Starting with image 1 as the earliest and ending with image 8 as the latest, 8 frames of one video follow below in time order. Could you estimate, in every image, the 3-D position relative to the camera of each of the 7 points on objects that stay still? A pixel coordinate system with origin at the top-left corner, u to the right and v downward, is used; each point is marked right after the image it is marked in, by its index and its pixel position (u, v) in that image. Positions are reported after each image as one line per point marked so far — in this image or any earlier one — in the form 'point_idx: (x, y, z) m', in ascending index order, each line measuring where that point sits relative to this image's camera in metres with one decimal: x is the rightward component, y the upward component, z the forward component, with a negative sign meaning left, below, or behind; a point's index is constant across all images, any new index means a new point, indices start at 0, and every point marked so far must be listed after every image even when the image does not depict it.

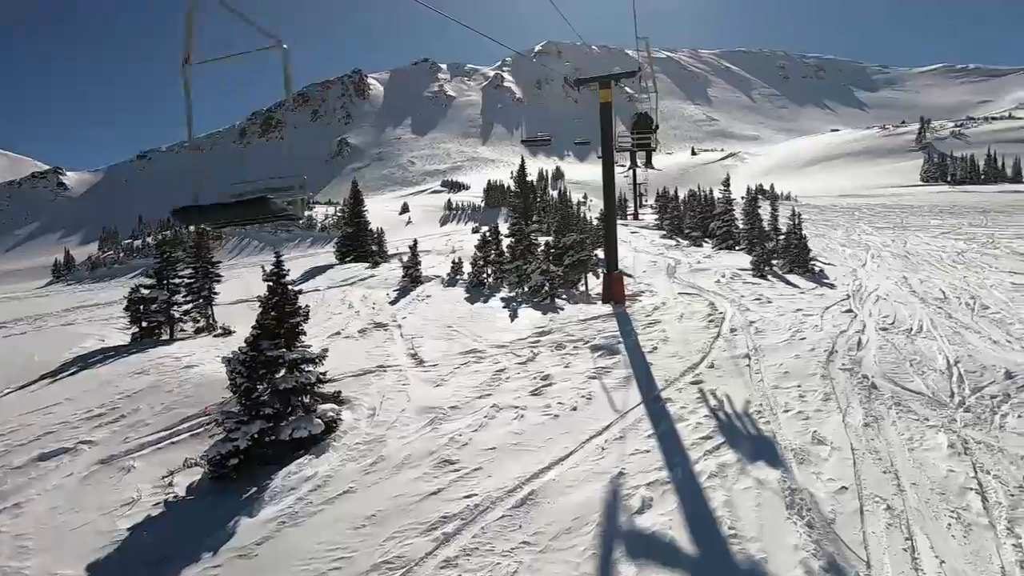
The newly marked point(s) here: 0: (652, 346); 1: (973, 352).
0: (+5.3, -2.2, +18.7) m
1: (+13.9, -2.1, +14.8) m
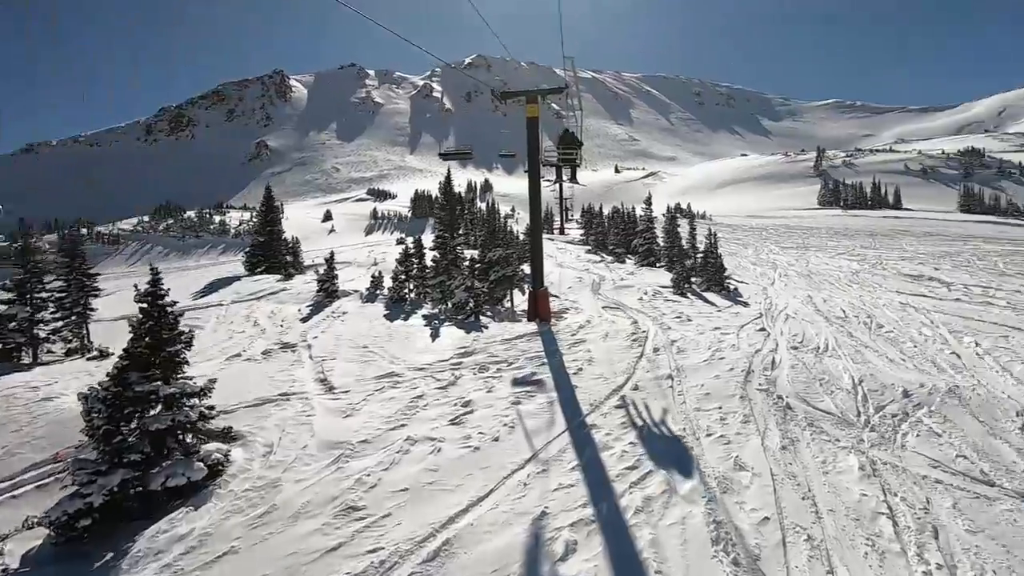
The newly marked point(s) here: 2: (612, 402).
0: (+2.4, -2.9, +18.1) m
1: (+11.5, -2.7, +15.5) m
2: (+3.1, -3.5, +15.4) m
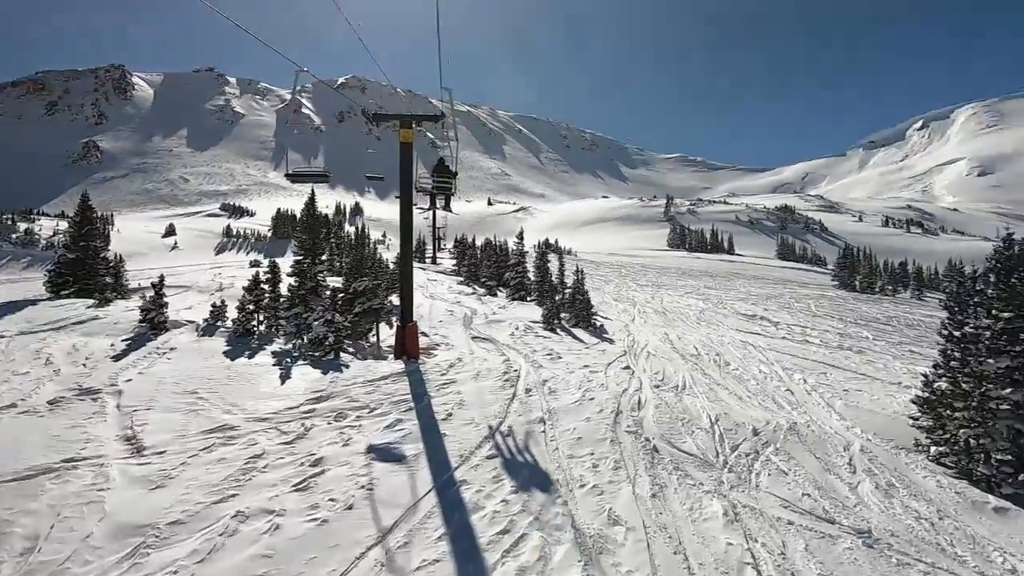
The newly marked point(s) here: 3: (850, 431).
0: (-2.2, -4.2, +16.7) m
1: (+7.2, -4.1, +16.6) m
2: (-0.8, -4.7, +14.2) m
3: (+10.2, -4.3, +14.8) m
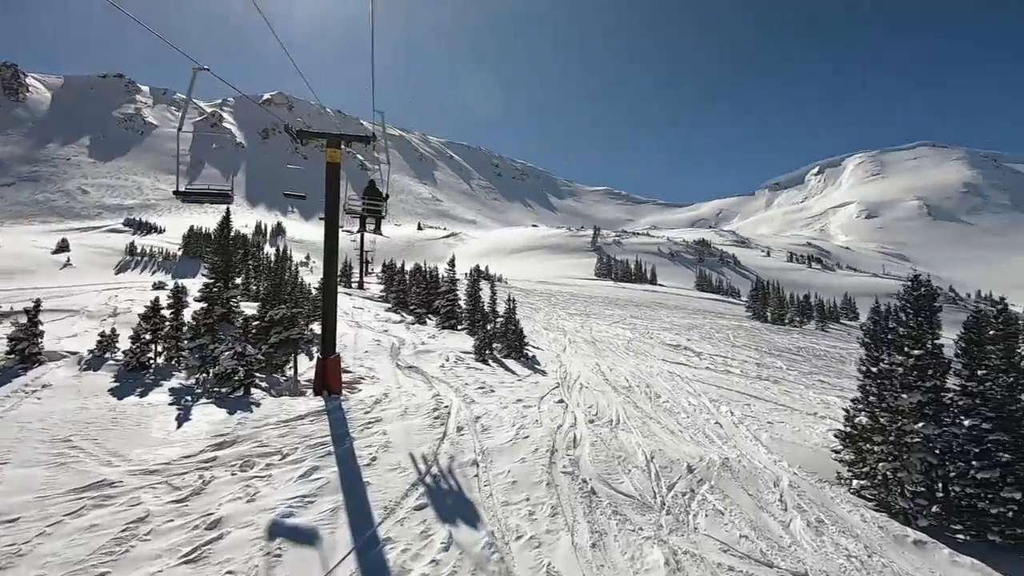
0: (-4.4, -5.2, +15.3) m
1: (+5.0, -5.3, +16.4) m
2: (-2.7, -5.6, +13.0) m
3: (+8.2, -5.4, +15.2) m
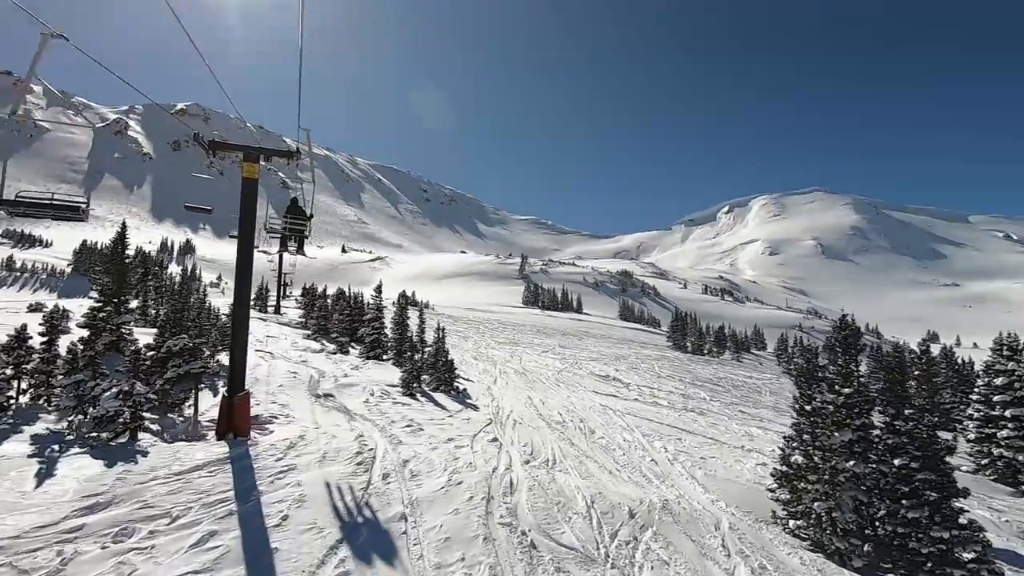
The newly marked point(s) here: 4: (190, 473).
0: (-6.3, -6.1, +13.4) m
1: (+2.8, -6.5, +15.8) m
2: (-4.2, -6.4, +11.3) m
3: (+6.2, -6.6, +15.0) m
4: (-10.1, -5.8, +15.5) m
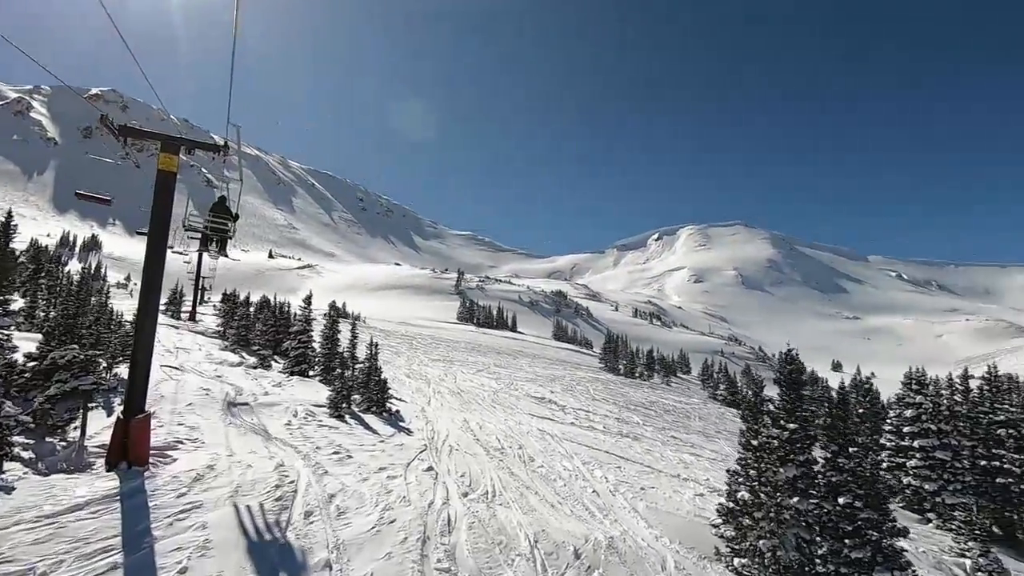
0: (-7.7, -6.4, +11.4) m
1: (+1.0, -7.2, +15.0) m
2: (-5.5, -6.8, +9.6) m
3: (+4.4, -7.5, +14.7) m
4: (-11.8, -6.0, +13.0) m
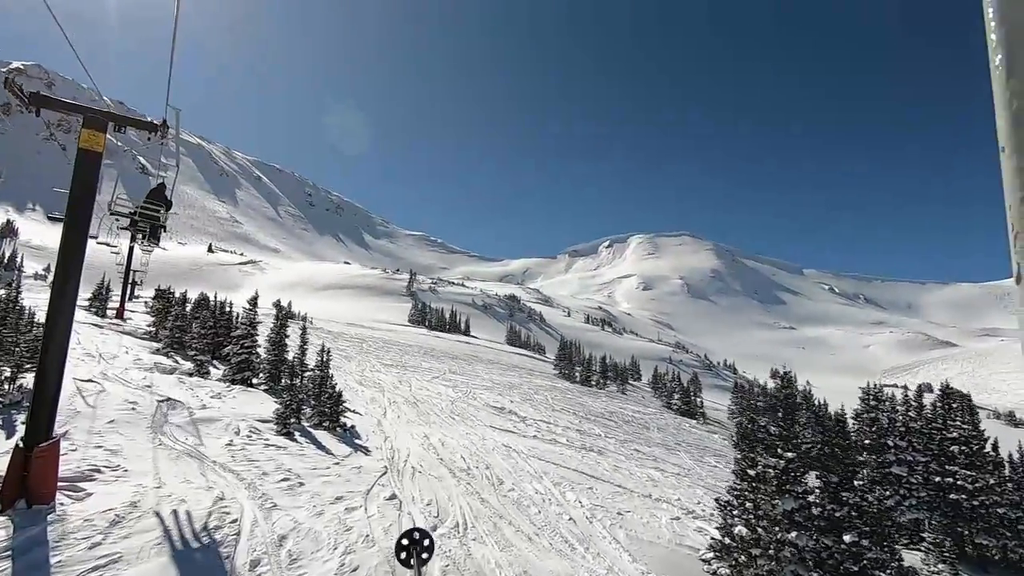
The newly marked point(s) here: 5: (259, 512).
0: (-7.9, -6.6, +9.2) m
1: (+0.4, -7.7, +13.6) m
2: (-5.5, -7.0, +7.6) m
3: (+3.8, -8.0, +13.5) m
4: (-12.1, -6.0, +10.4) m
5: (-7.5, -6.7, +14.7) m
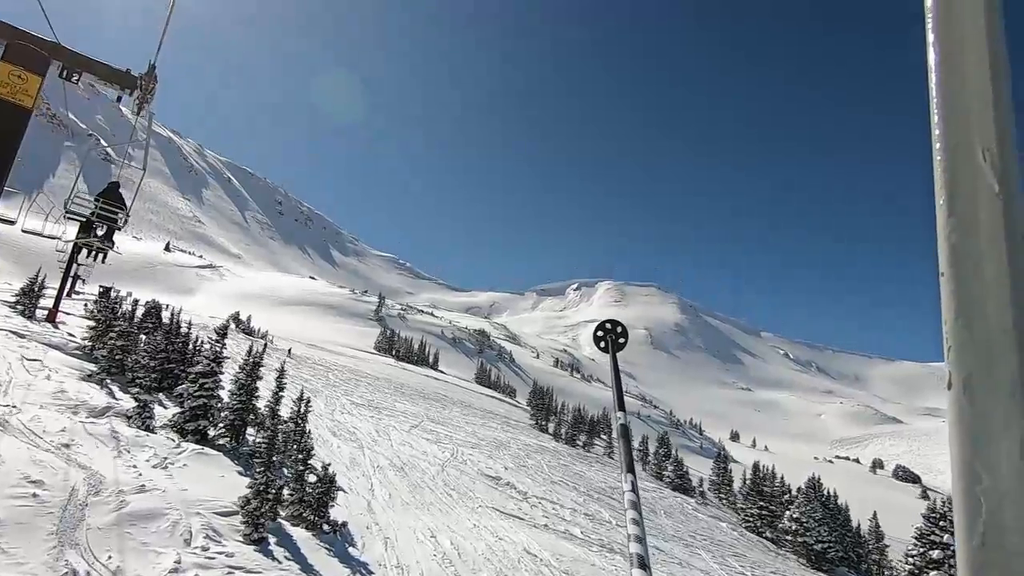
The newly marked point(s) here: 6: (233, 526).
0: (-4.8, -7.6, +2.8) m
1: (+3.0, -9.9, +7.7) m
2: (-2.3, -8.1, +1.4) m
3: (+6.3, -10.6, +7.8) m
4: (-9.0, -6.7, +3.8) m
5: (-4.9, -8.2, +8.3) m
6: (-10.0, -8.4, +17.7) m
